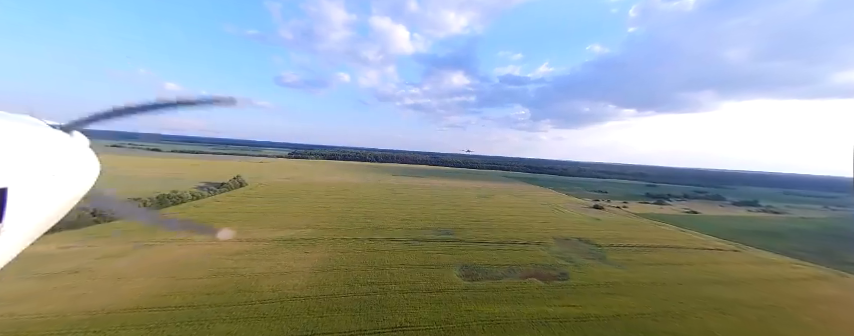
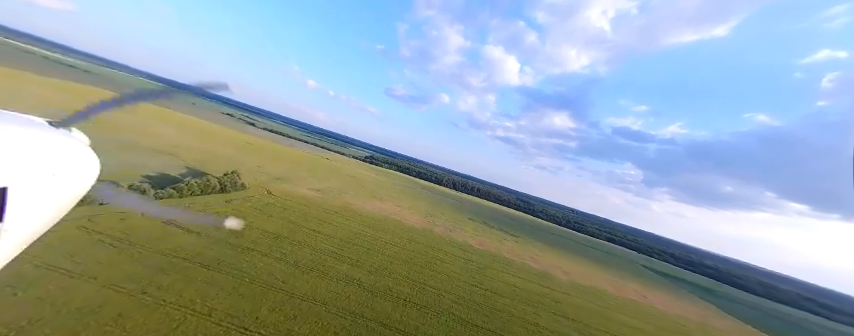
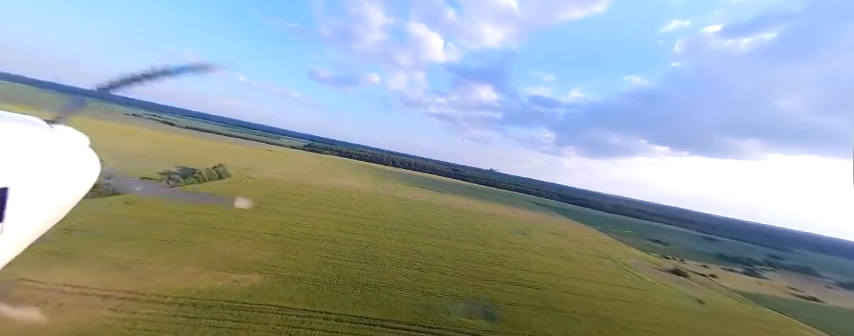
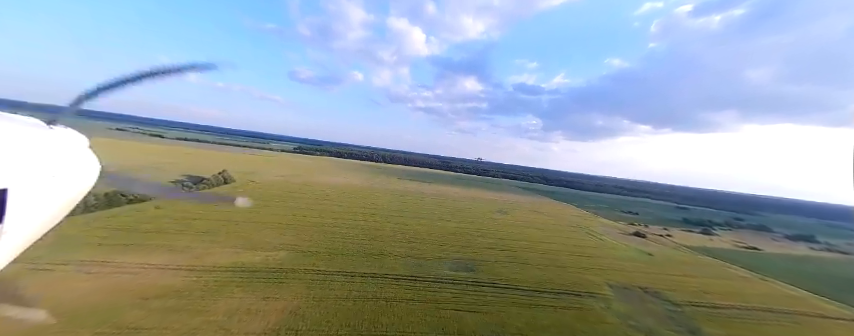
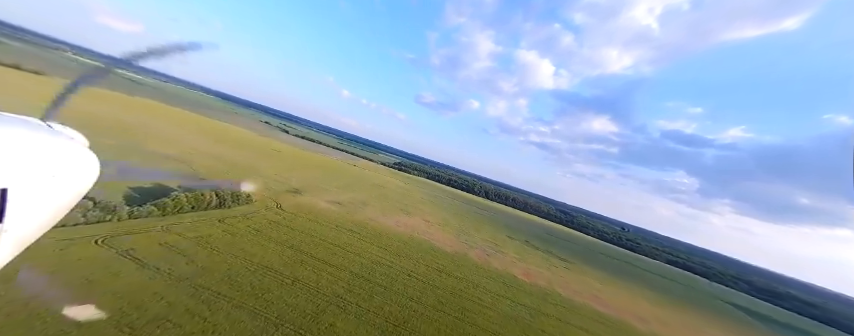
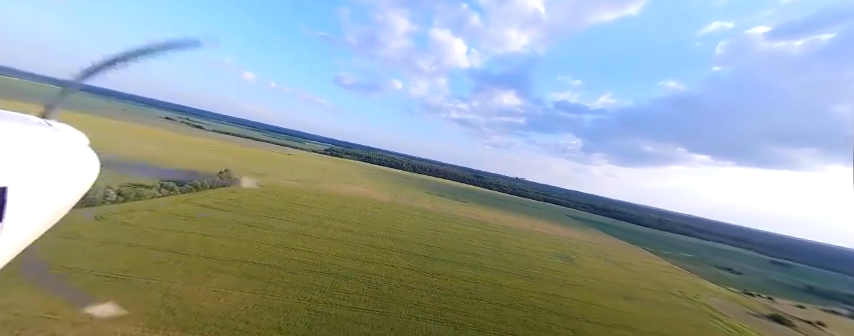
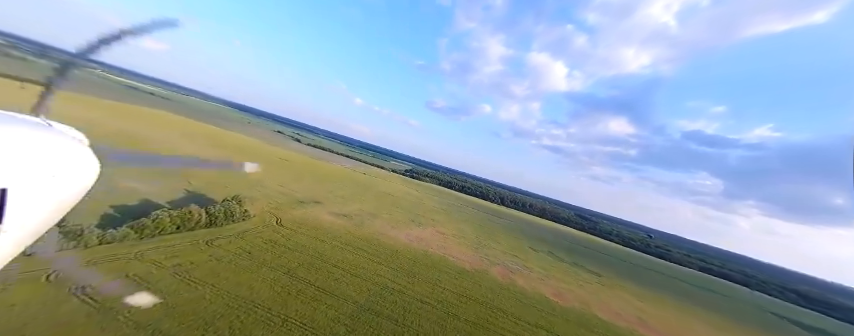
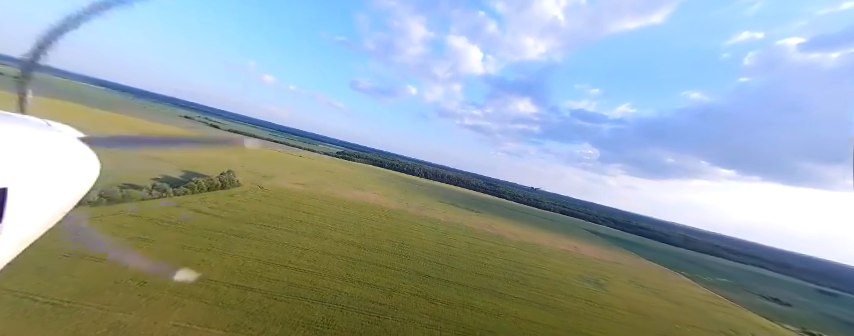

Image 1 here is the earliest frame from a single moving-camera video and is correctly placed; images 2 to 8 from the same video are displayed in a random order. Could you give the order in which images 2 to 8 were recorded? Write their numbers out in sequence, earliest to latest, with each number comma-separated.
4, 3, 6, 8, 2, 5, 7
